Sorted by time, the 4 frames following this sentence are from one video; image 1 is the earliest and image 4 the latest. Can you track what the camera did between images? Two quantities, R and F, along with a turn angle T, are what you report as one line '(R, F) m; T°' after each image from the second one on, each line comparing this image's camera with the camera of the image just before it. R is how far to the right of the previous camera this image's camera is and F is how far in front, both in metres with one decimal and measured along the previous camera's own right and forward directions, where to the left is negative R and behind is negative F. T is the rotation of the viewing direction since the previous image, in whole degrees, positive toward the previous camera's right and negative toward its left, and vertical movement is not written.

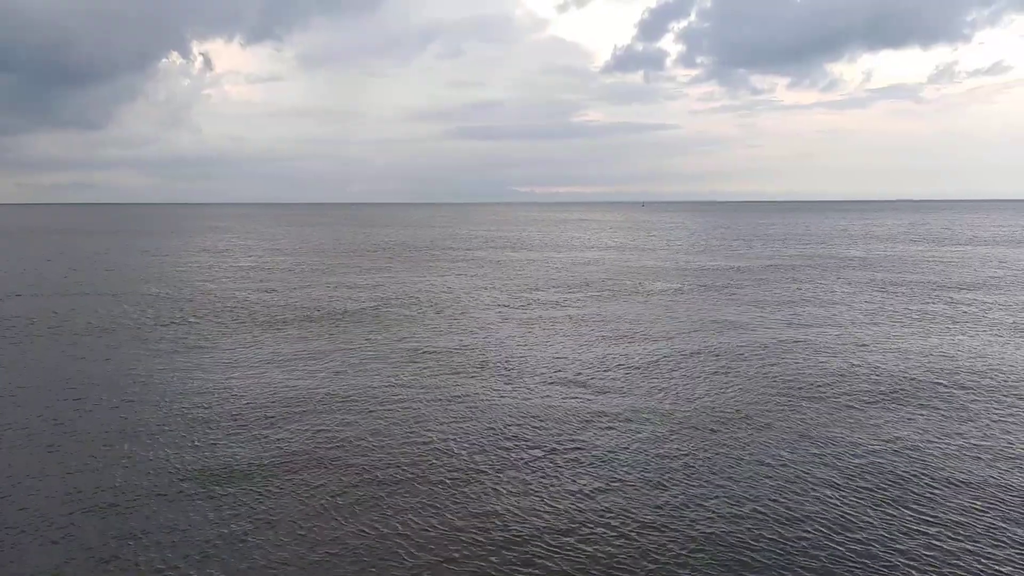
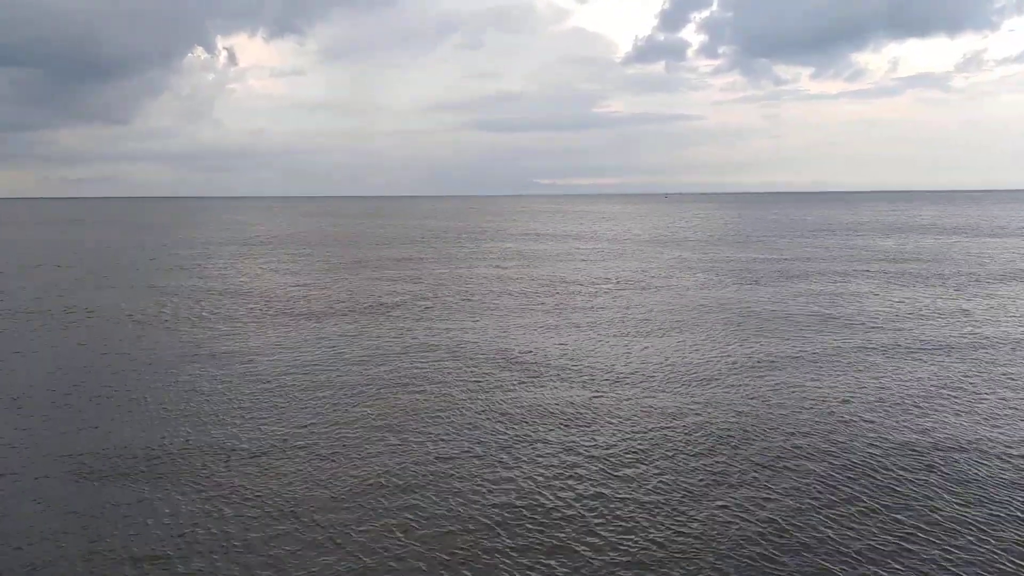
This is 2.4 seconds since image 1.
(-6.0, +2.3) m; -1°
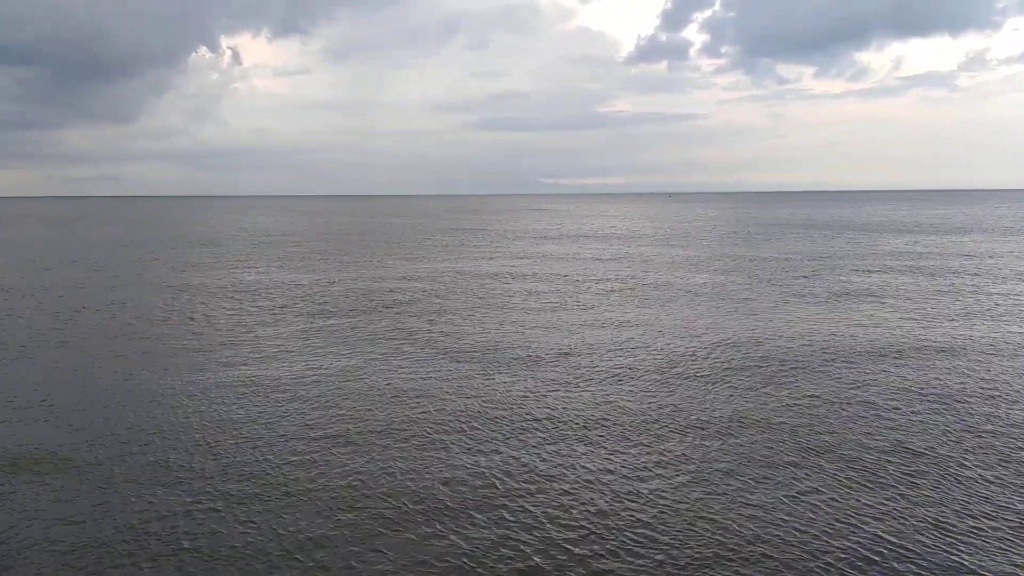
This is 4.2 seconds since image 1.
(-5.9, +0.7) m; 0°
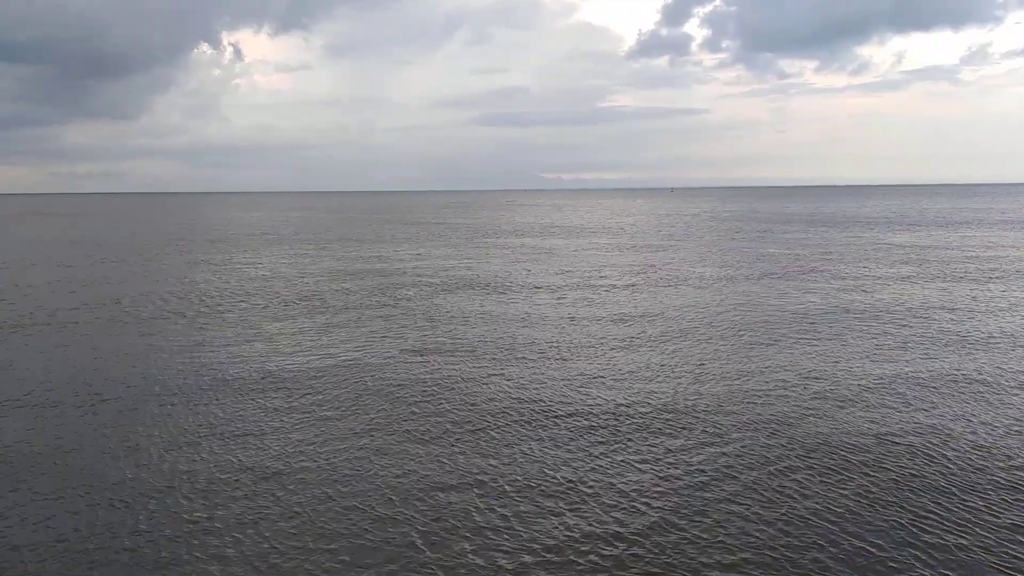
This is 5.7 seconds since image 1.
(-0.1, +2.8) m; 0°
